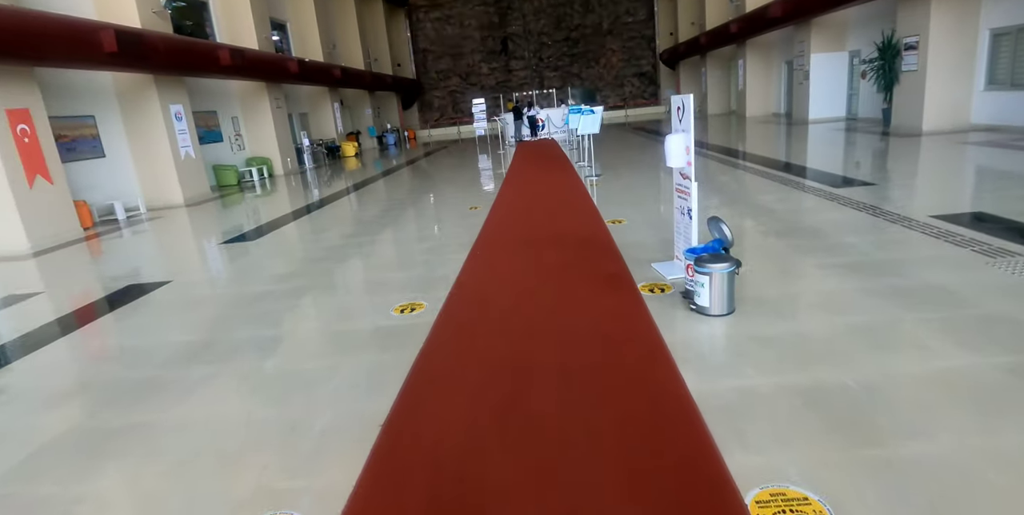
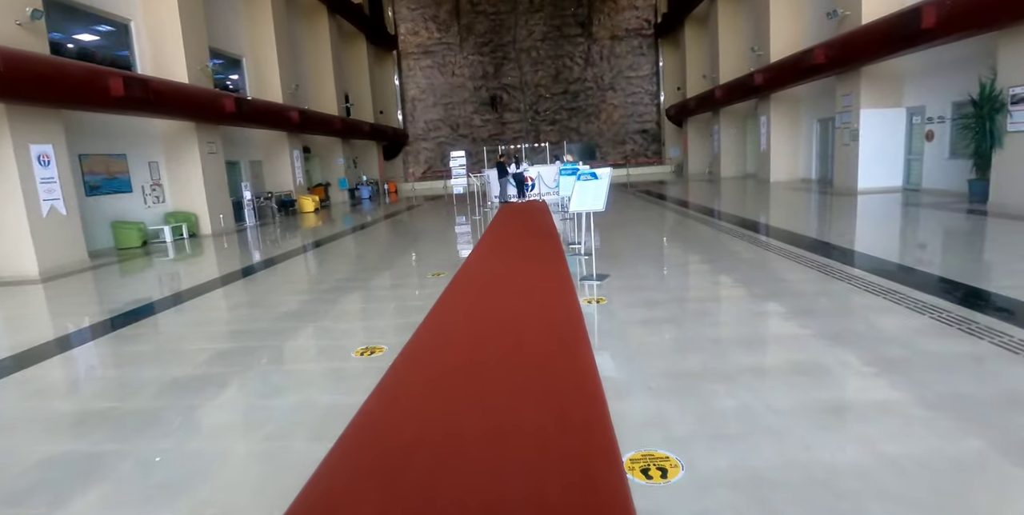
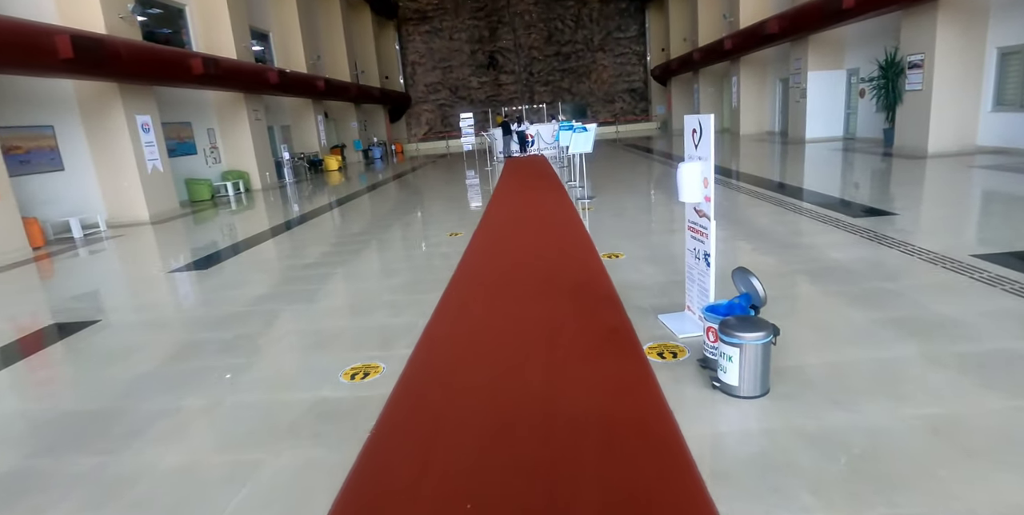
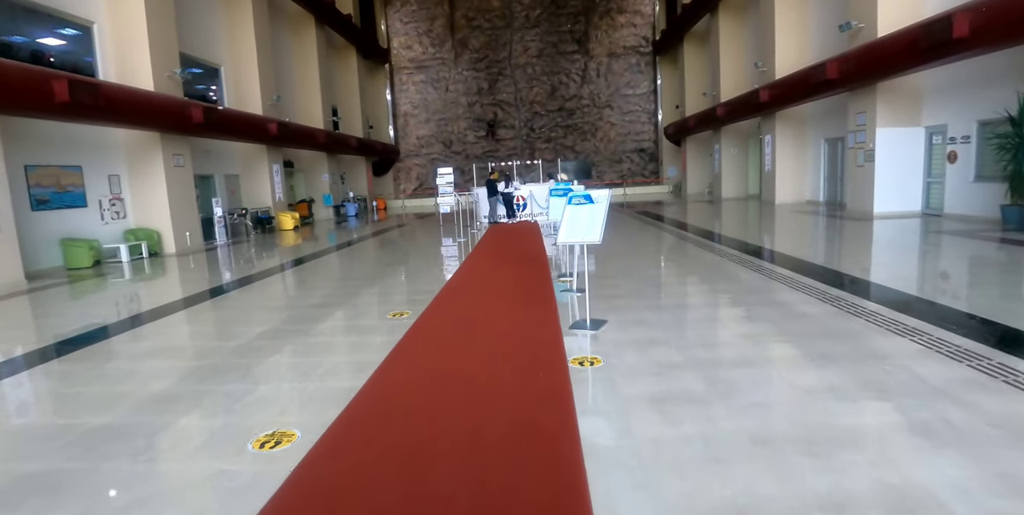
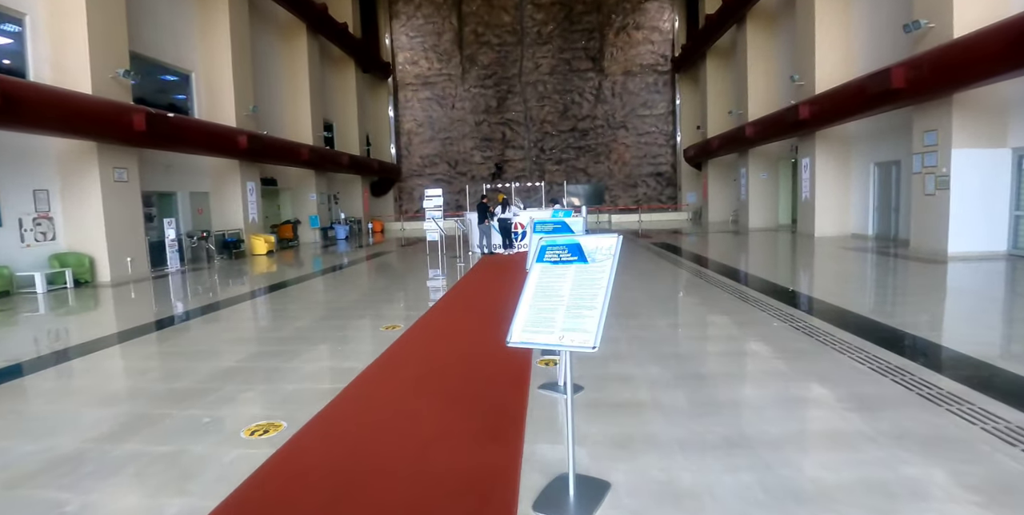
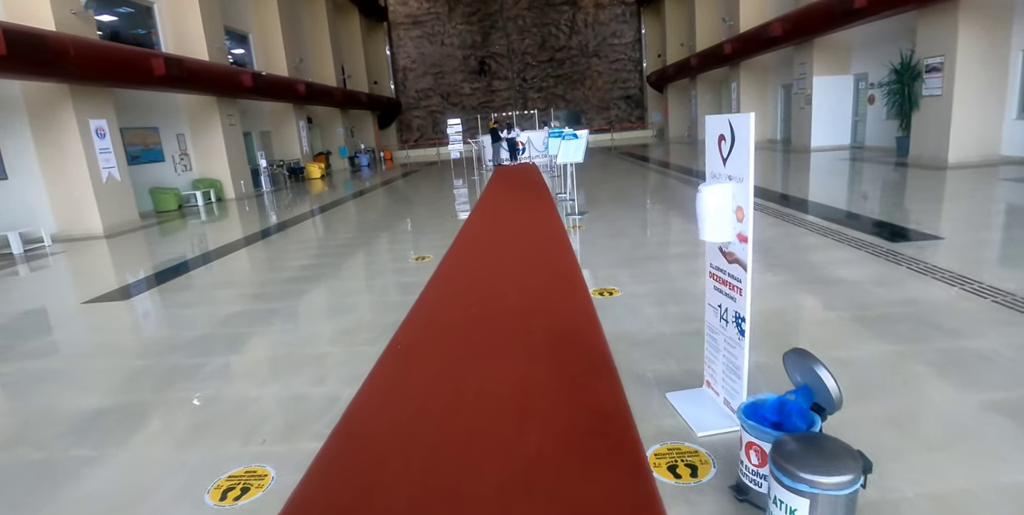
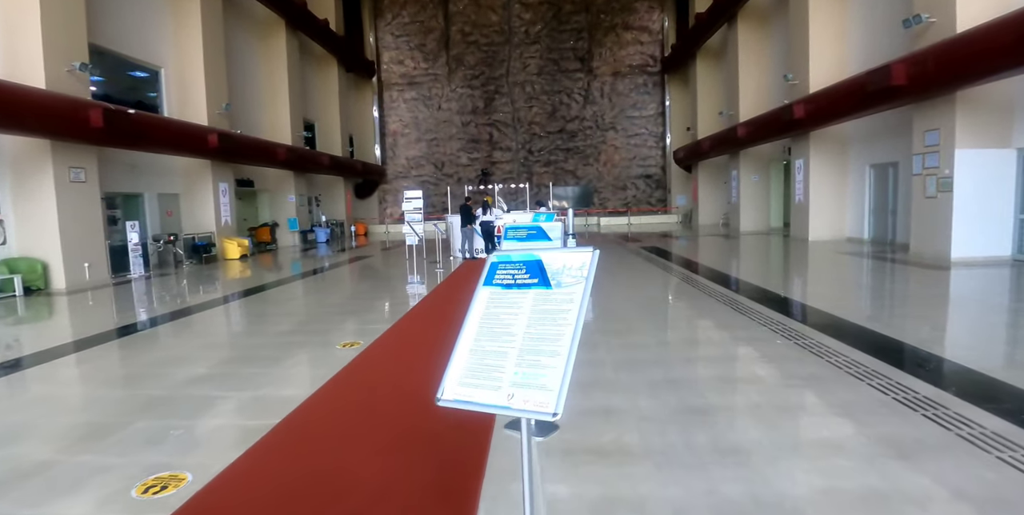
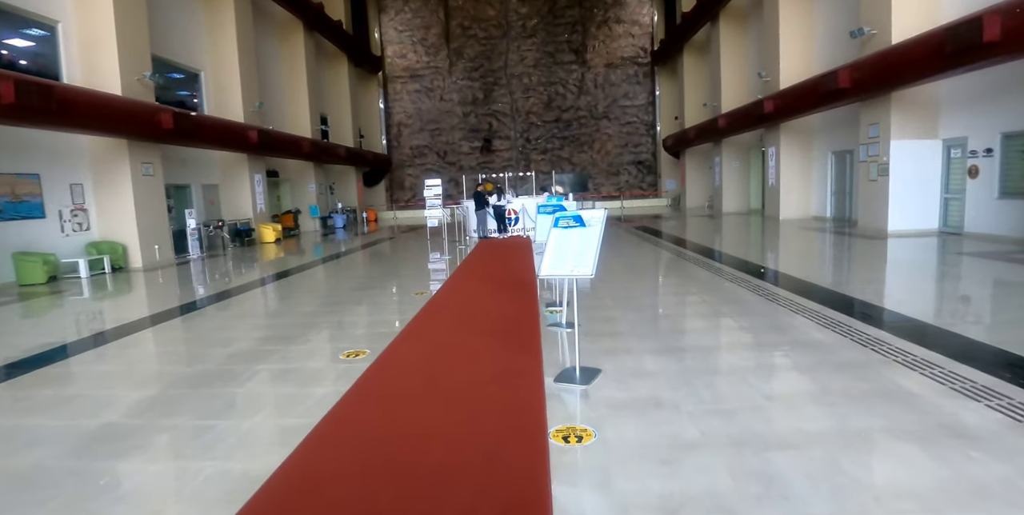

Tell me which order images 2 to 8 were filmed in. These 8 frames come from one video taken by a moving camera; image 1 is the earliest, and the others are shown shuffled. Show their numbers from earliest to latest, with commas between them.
3, 6, 2, 4, 8, 5, 7
